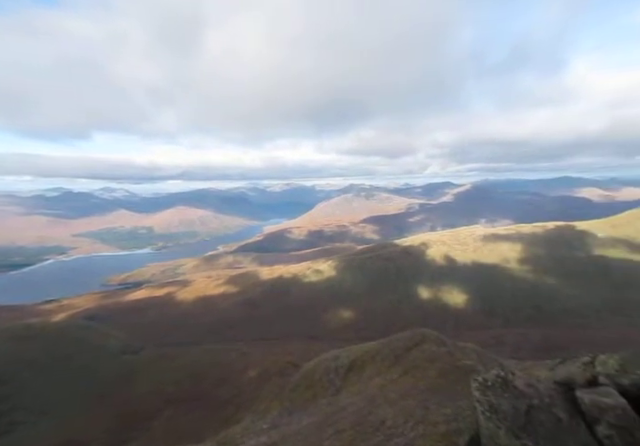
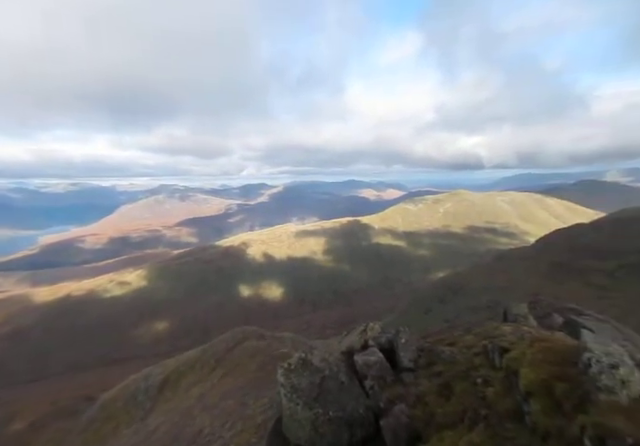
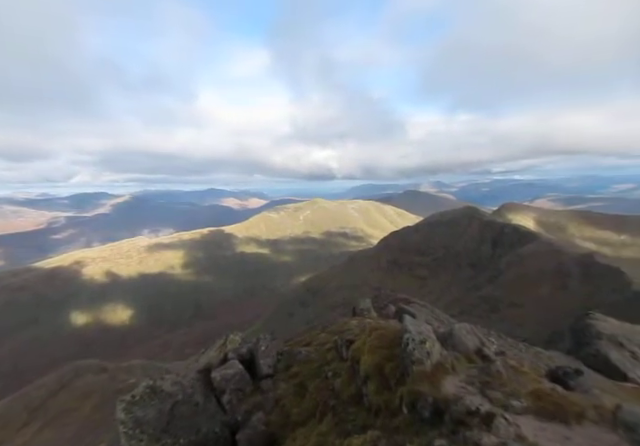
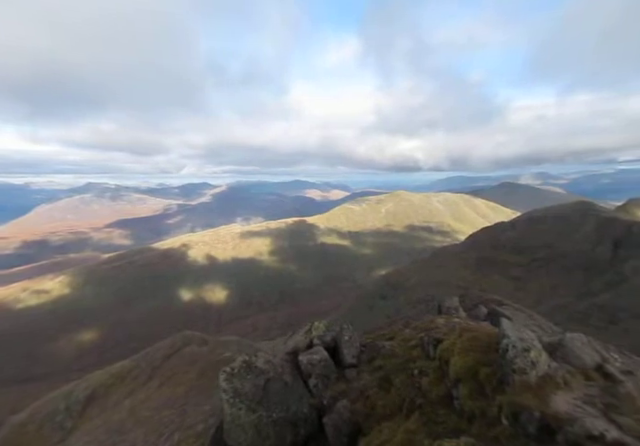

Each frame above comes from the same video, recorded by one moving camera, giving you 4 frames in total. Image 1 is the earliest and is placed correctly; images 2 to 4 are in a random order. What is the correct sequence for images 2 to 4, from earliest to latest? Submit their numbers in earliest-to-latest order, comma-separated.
2, 4, 3
